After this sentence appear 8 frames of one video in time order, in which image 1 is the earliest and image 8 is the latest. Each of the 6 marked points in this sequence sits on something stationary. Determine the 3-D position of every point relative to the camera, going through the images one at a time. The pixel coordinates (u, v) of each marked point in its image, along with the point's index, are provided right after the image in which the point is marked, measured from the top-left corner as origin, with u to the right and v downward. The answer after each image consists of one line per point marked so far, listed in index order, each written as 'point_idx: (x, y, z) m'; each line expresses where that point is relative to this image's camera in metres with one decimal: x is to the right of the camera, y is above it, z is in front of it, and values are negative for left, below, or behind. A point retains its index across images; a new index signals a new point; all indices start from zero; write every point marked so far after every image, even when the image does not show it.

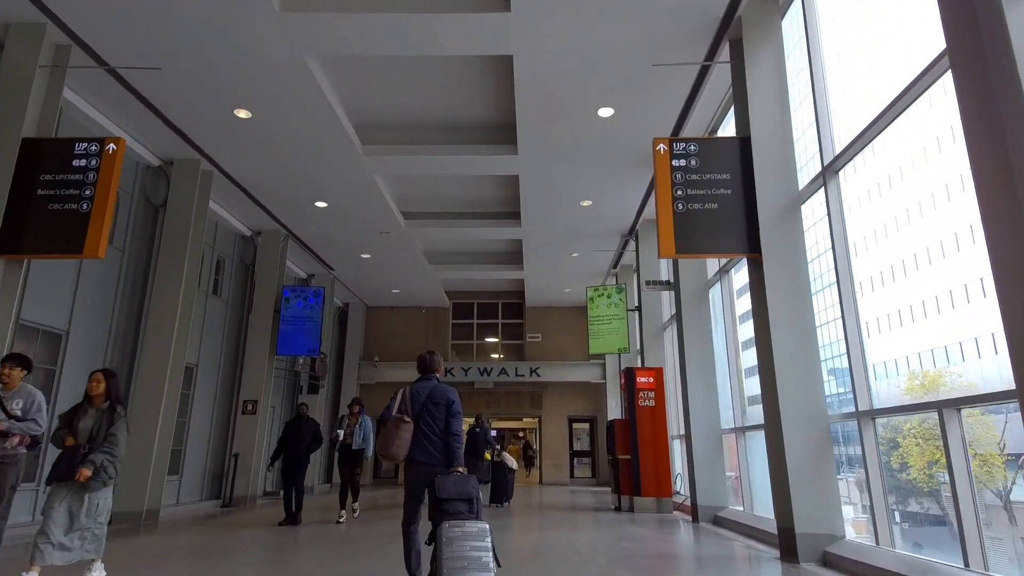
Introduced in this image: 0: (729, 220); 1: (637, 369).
0: (+2.1, +0.7, +5.6) m
1: (+2.0, -1.3, +9.0) m
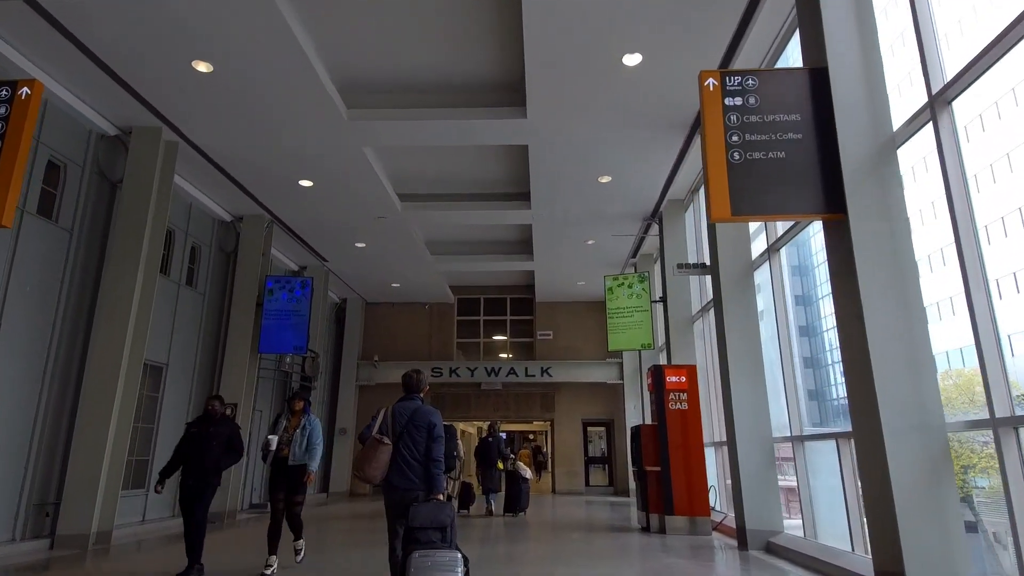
0: (+2.2, +0.9, +4.3) m
1: (+2.1, -1.1, +7.7) m
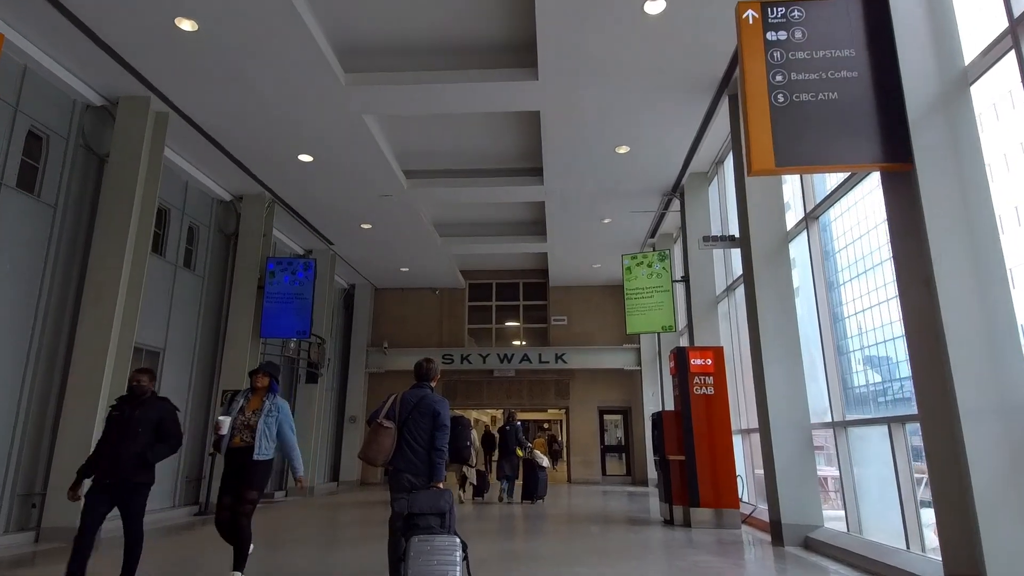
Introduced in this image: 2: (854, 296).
0: (+2.3, +1.1, +3.7) m
1: (+2.3, -0.8, +7.2) m
2: (+3.3, -0.1, +5.4) m
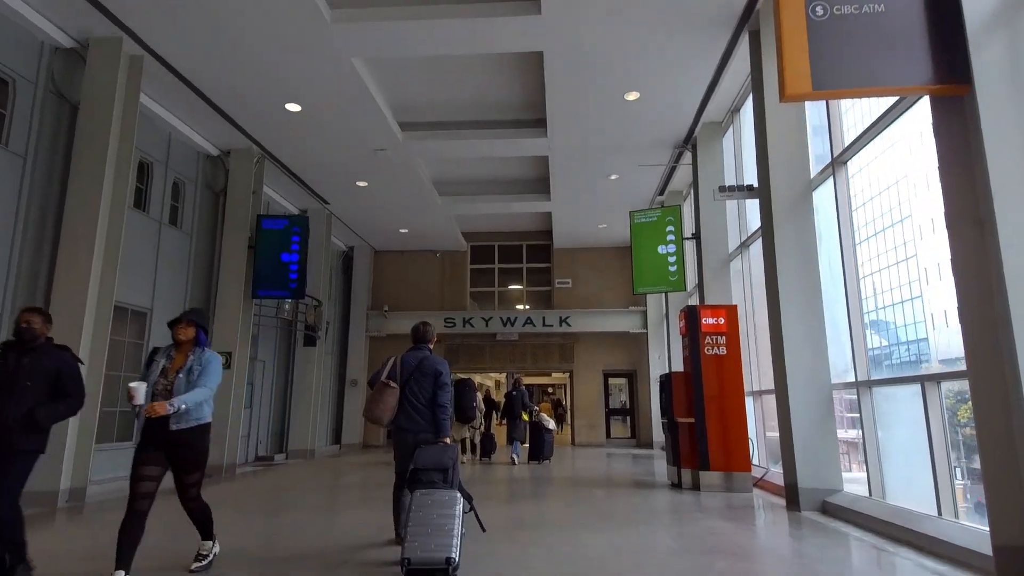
0: (+2.3, +1.5, +3.2) m
1: (+2.3, -0.2, +6.8) m
2: (+3.3, +0.4, +5.0) m
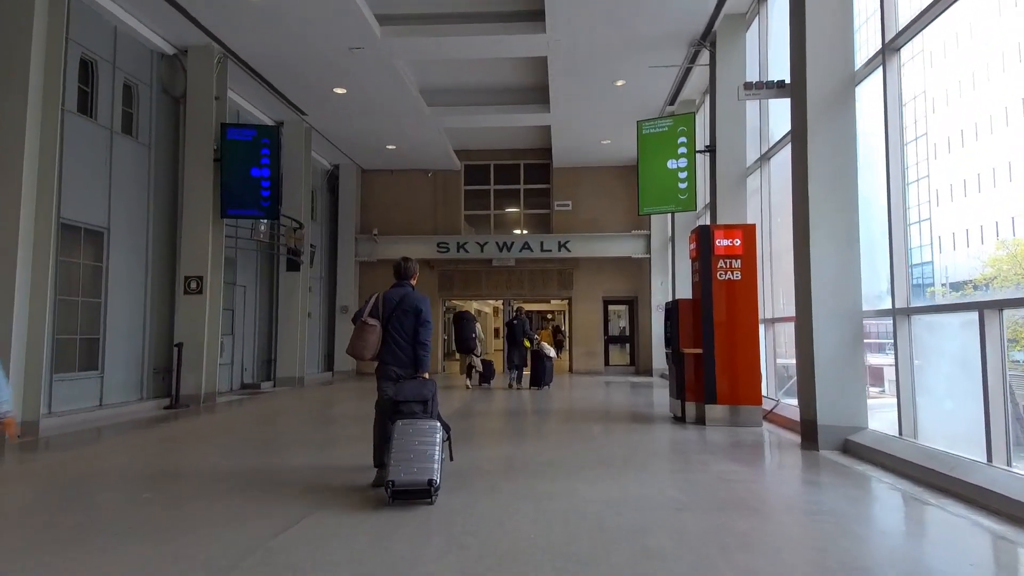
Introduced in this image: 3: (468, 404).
0: (+2.2, +1.9, +2.3) m
1: (+2.2, +0.7, +6.0) m
2: (+3.2, +1.0, +4.2) m
3: (-0.7, -1.8, +8.6) m
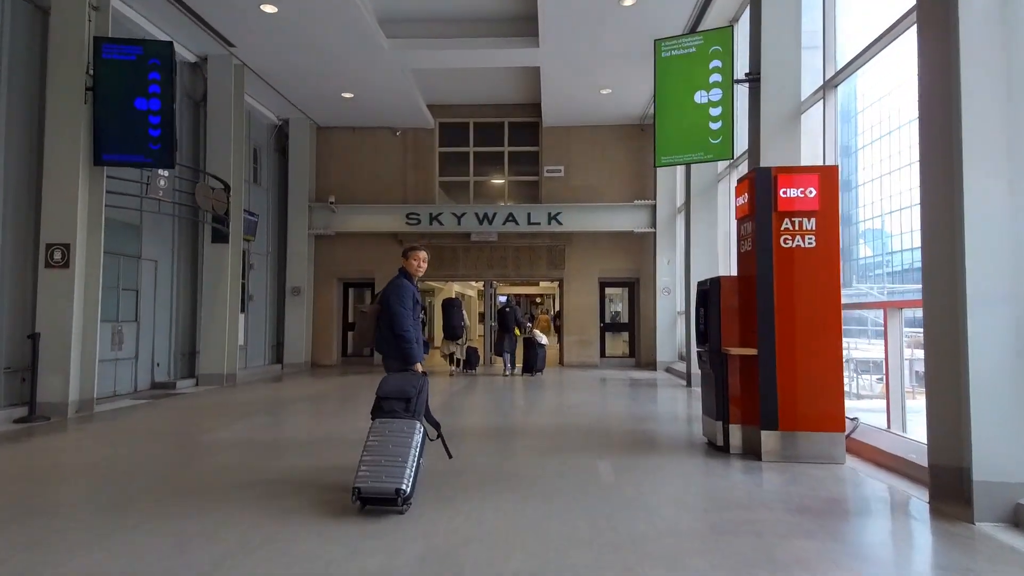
0: (+2.0, +2.0, +0.3) m
1: (+2.0, +0.9, +4.1) m
2: (+3.0, +1.2, +2.2) m
3: (-1.0, -1.5, +6.7) m
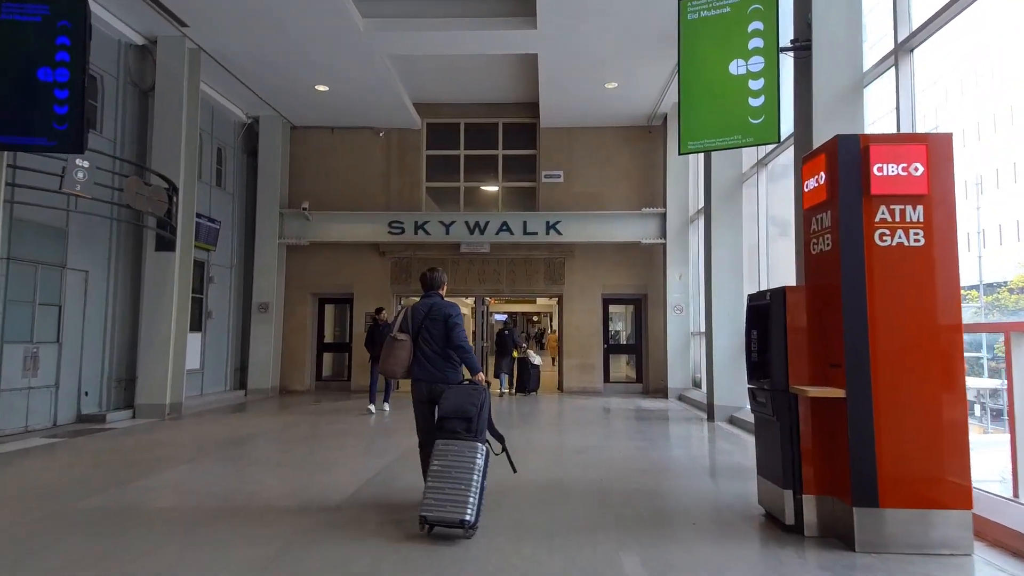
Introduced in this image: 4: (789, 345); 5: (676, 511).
0: (+2.0, +2.0, -0.8) m
1: (+1.9, +0.8, +3.0) m
2: (+2.9, +1.2, +1.1) m
3: (-1.1, -1.6, +5.4) m
4: (+1.6, -0.4, +3.3) m
5: (+1.0, -1.4, +3.7) m
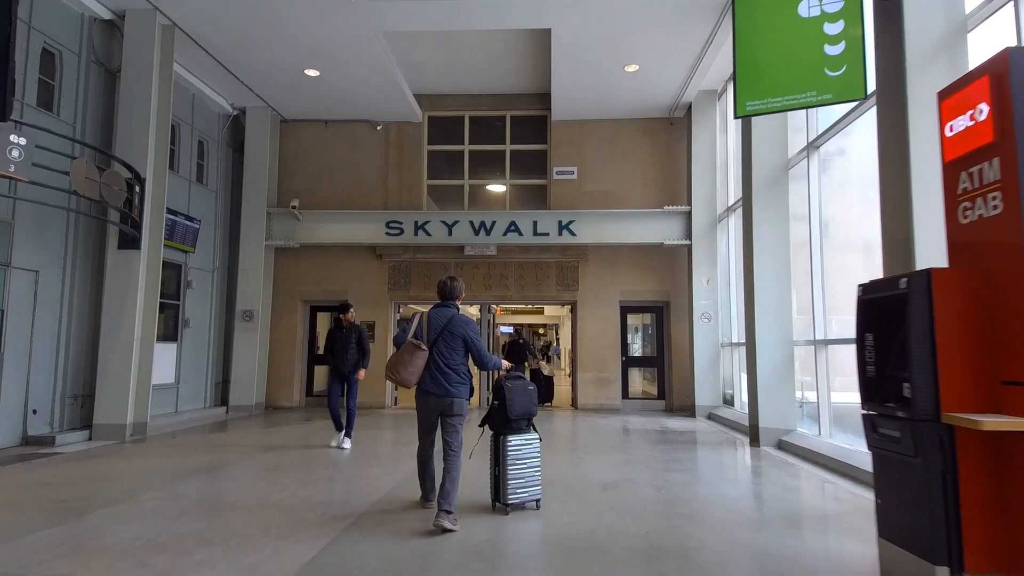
0: (+2.0, +2.2, -1.6) m
1: (+2.0, +0.9, +2.0) m
2: (+3.0, +1.3, +0.2) m
3: (-0.9, -1.6, +4.5) m
4: (+1.6, -0.3, +2.3) m
5: (+1.1, -1.4, +2.7) m
